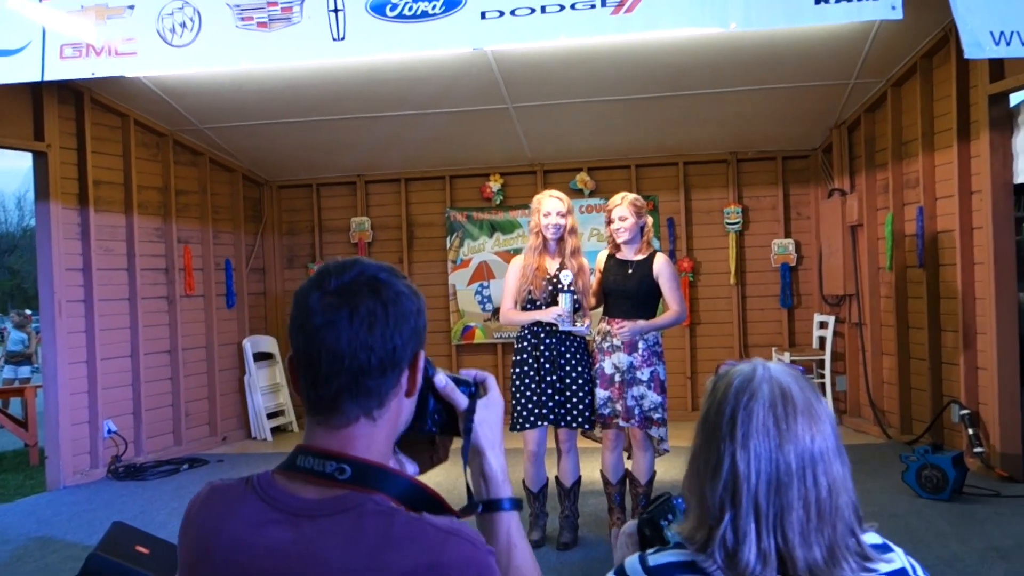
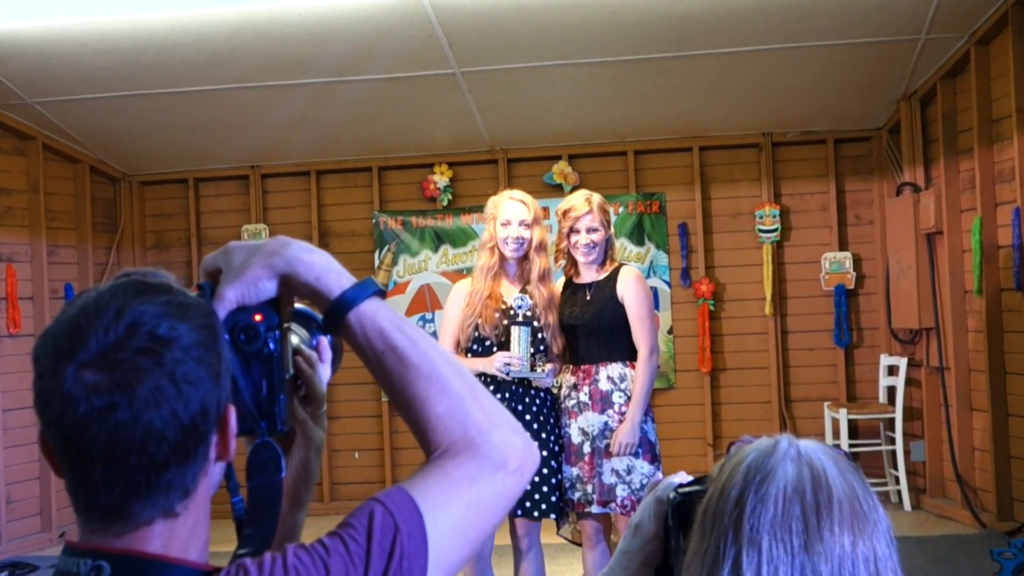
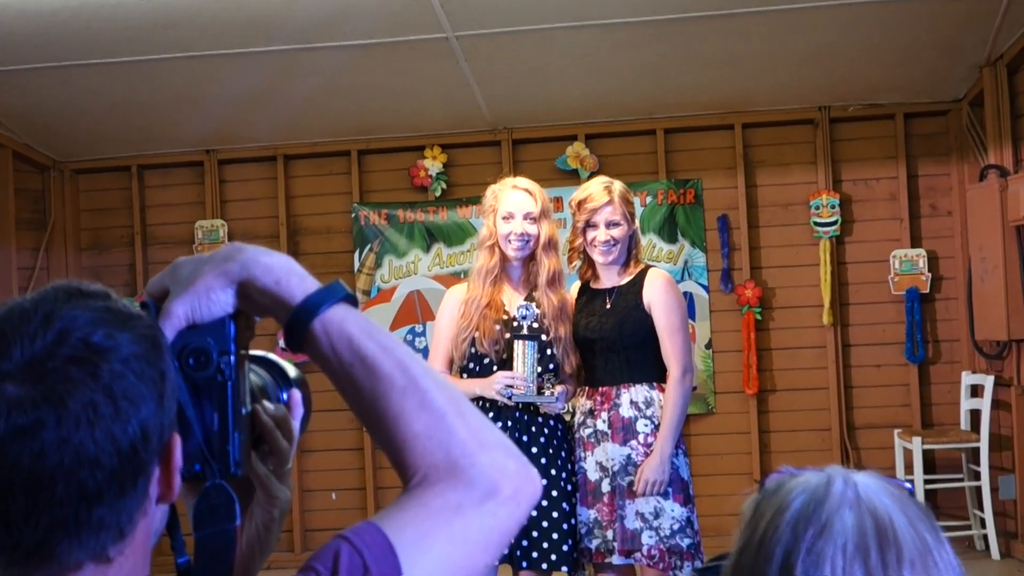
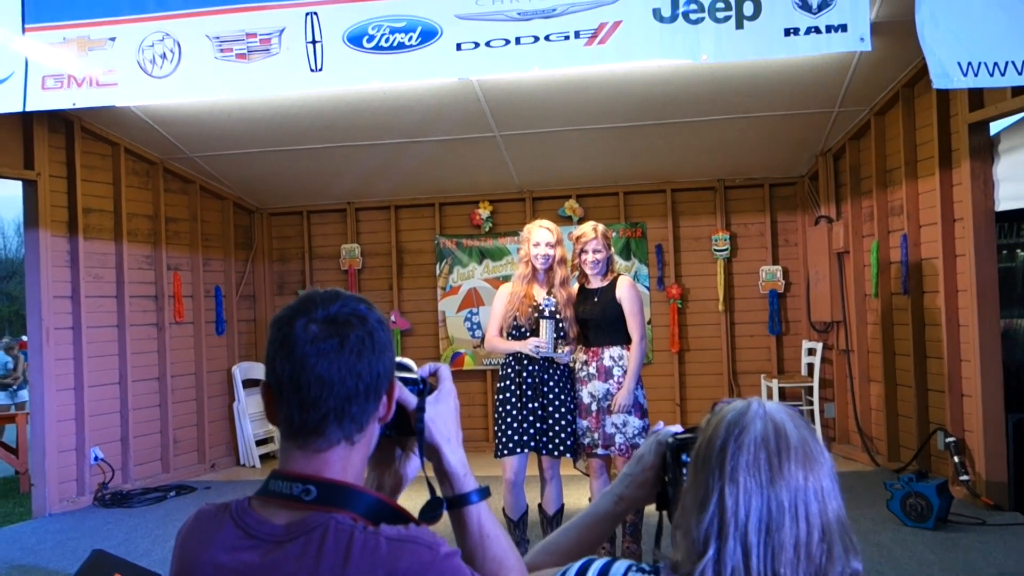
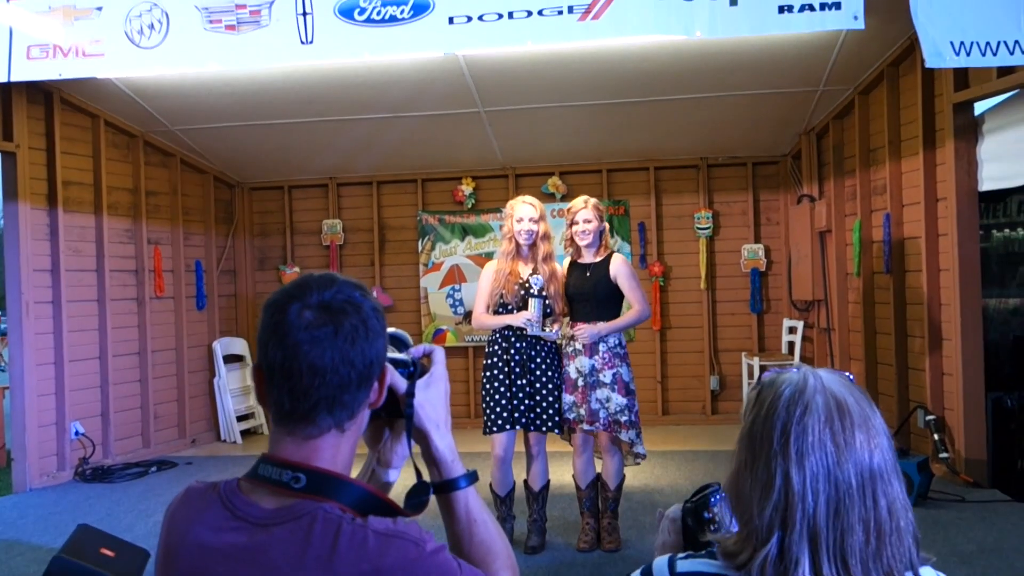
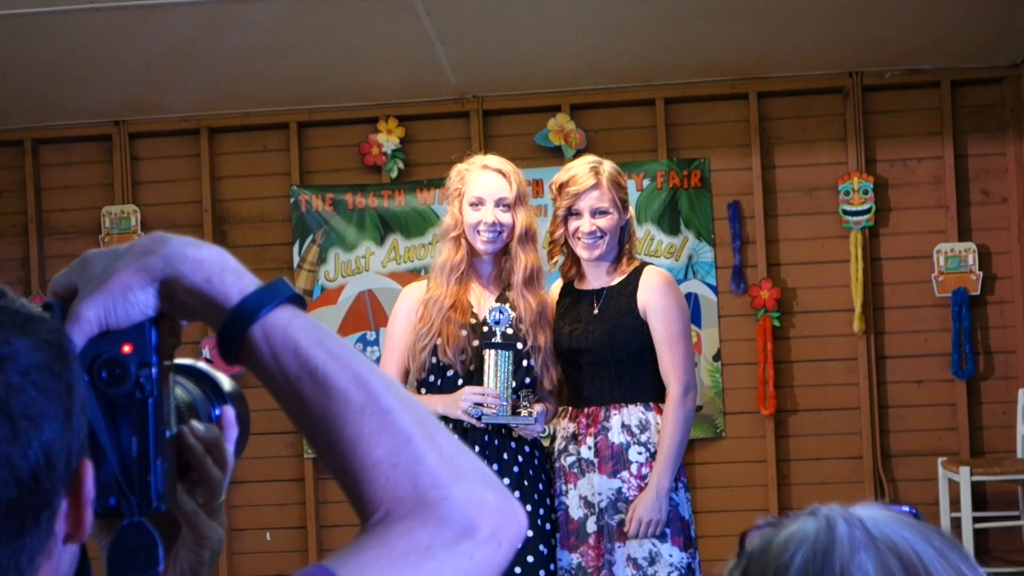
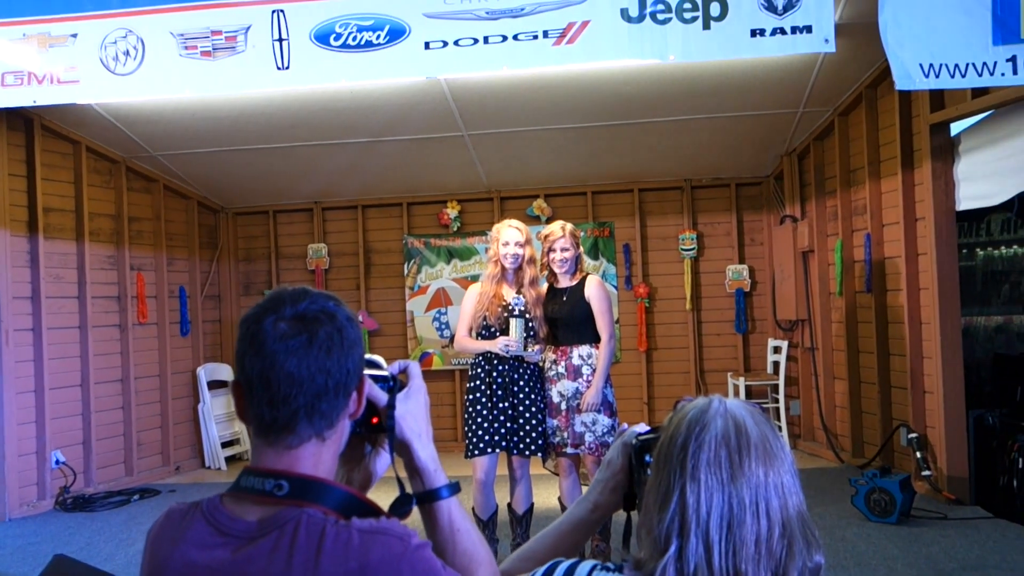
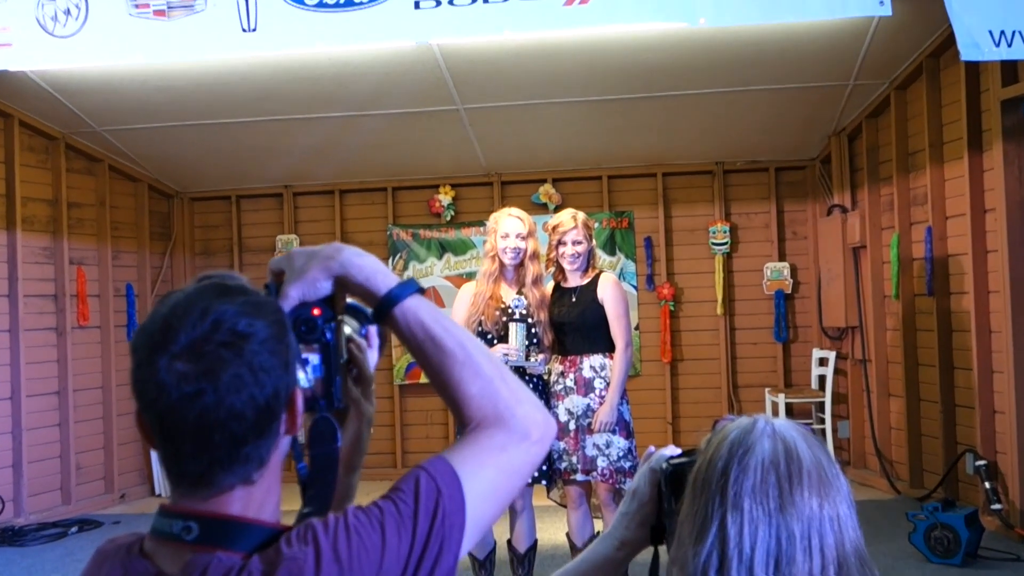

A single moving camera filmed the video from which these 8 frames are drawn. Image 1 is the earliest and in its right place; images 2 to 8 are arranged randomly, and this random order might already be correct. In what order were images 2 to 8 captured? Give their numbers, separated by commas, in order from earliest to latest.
5, 4, 7, 8, 2, 3, 6
